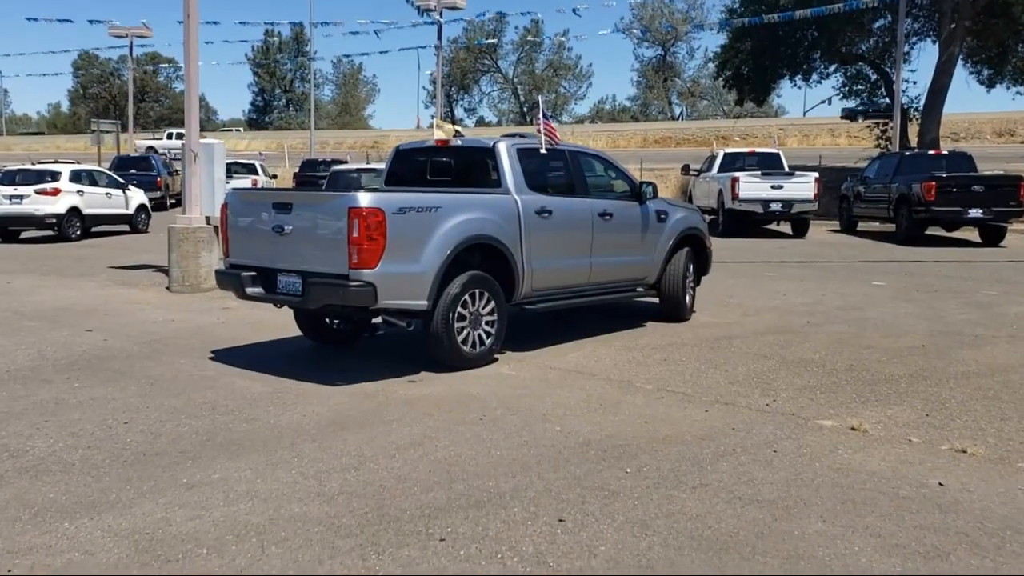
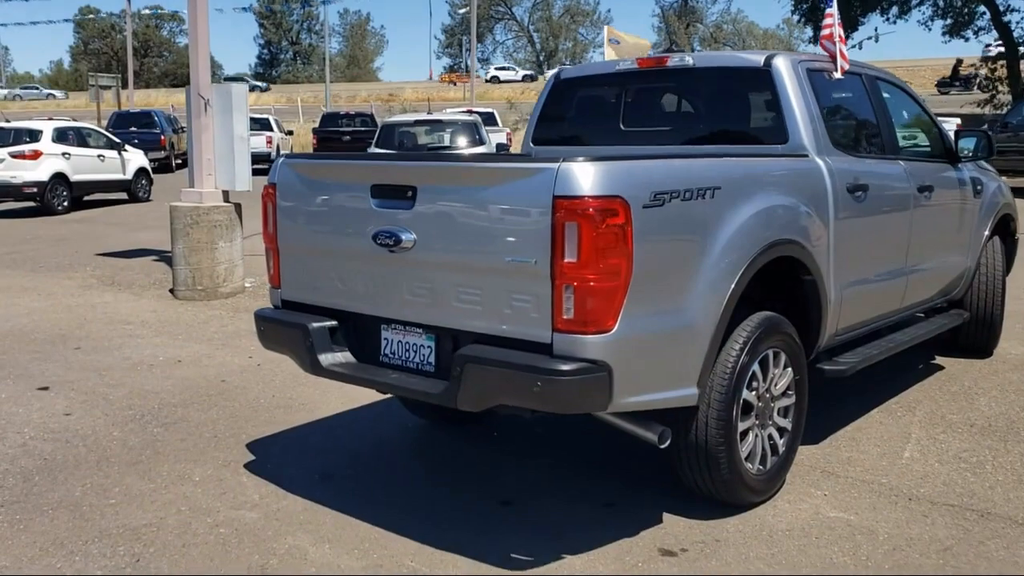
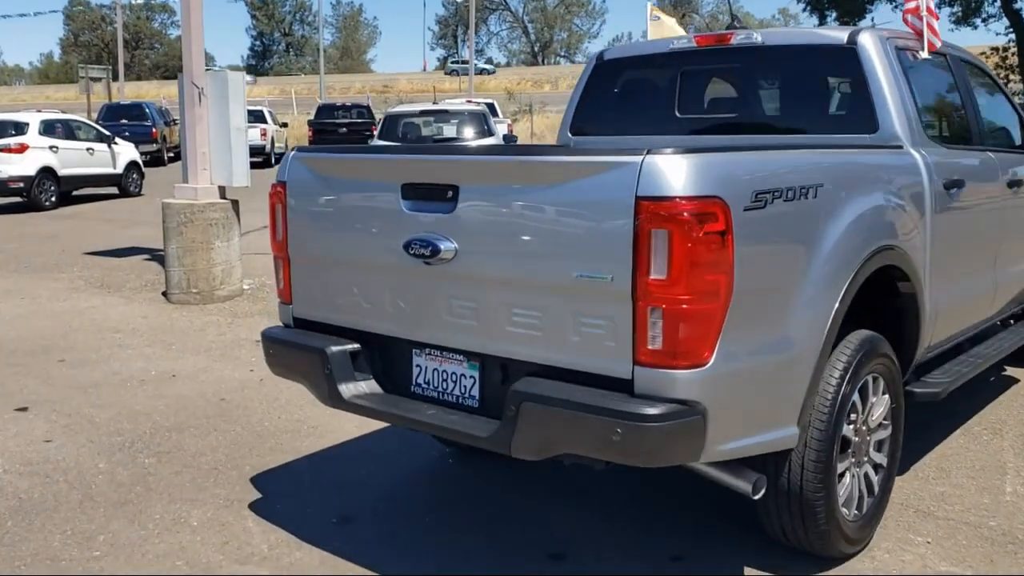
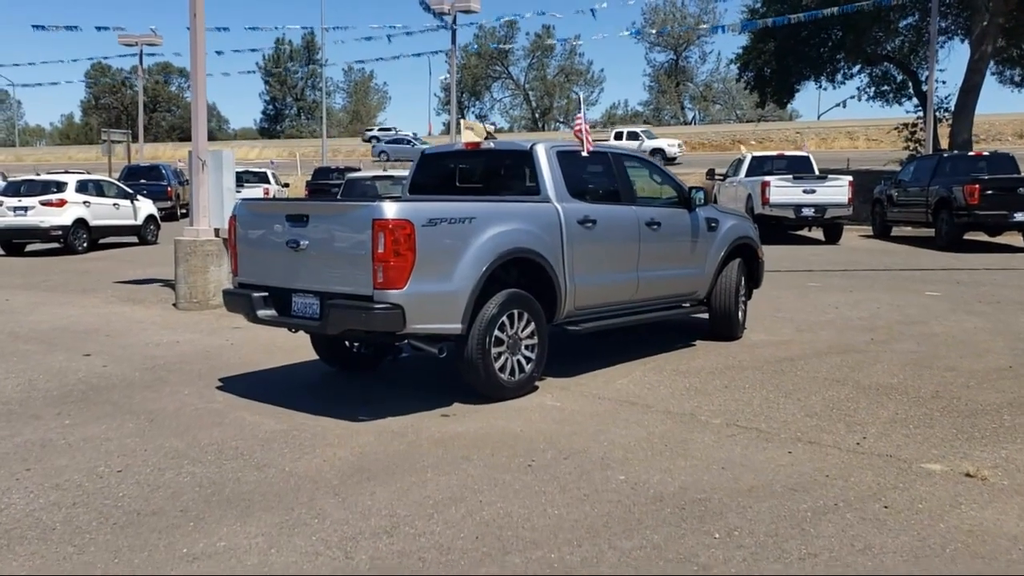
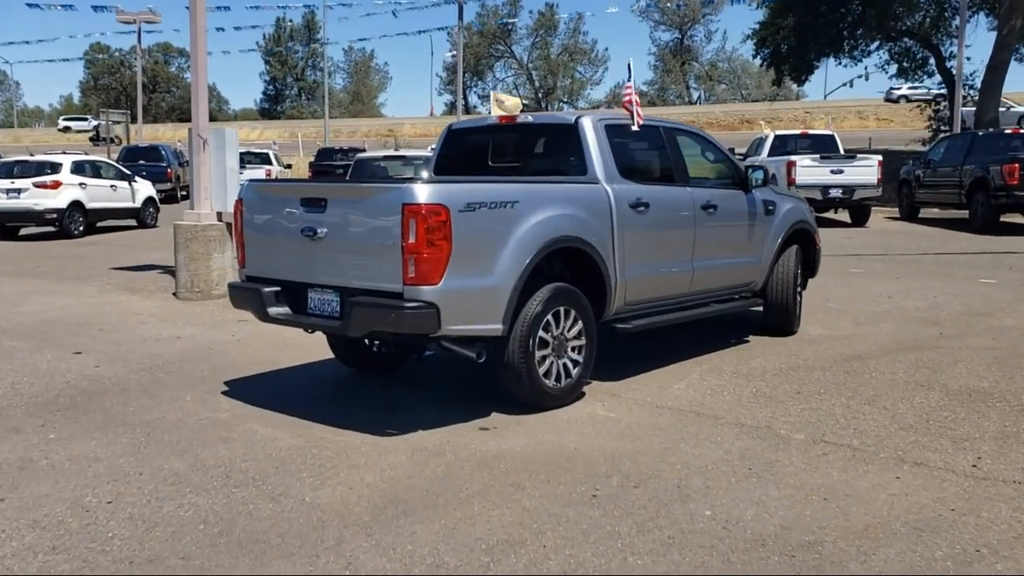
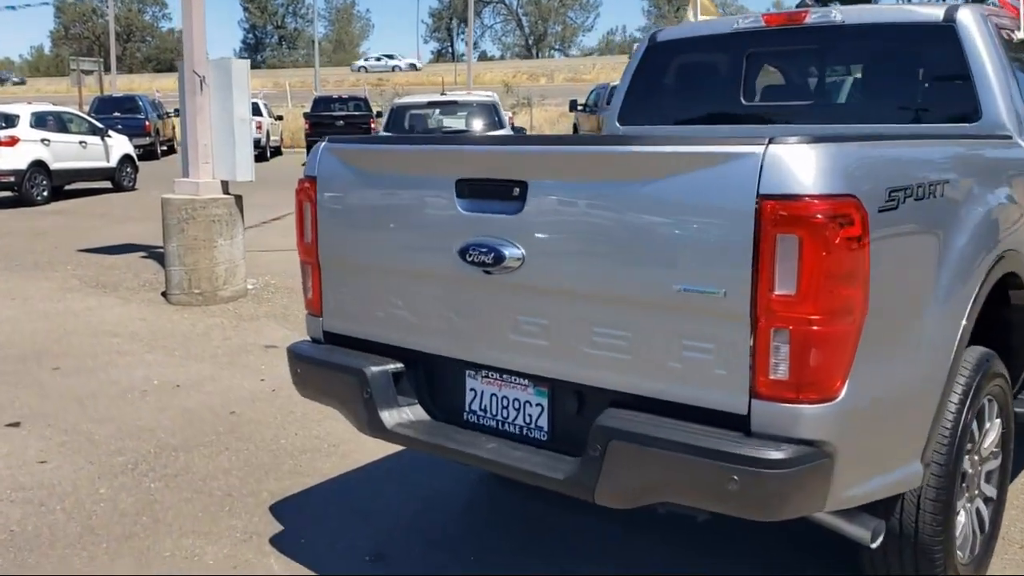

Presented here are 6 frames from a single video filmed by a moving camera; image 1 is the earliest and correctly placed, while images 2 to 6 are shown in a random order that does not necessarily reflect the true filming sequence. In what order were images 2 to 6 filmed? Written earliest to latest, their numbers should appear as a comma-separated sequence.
4, 5, 2, 3, 6
